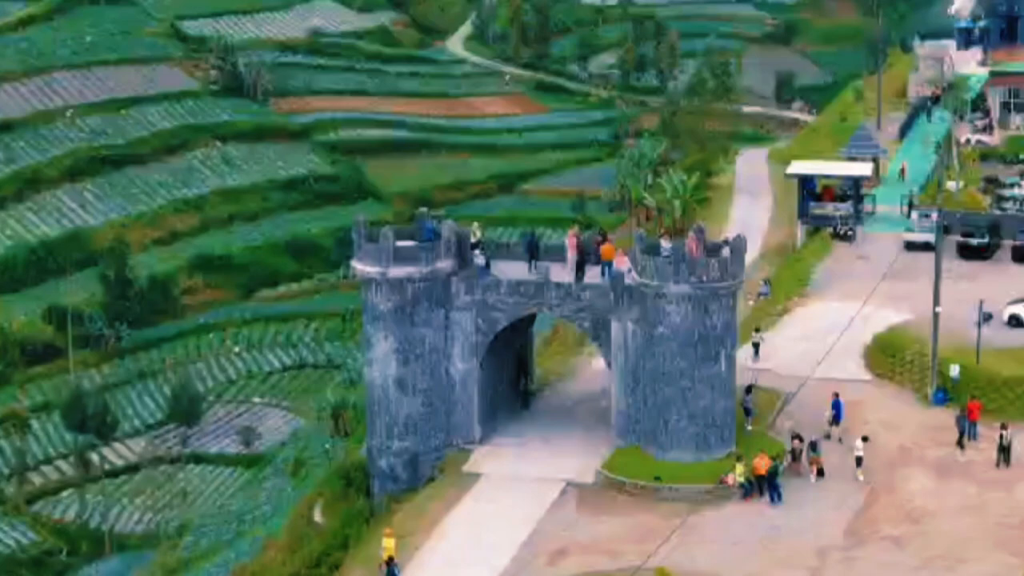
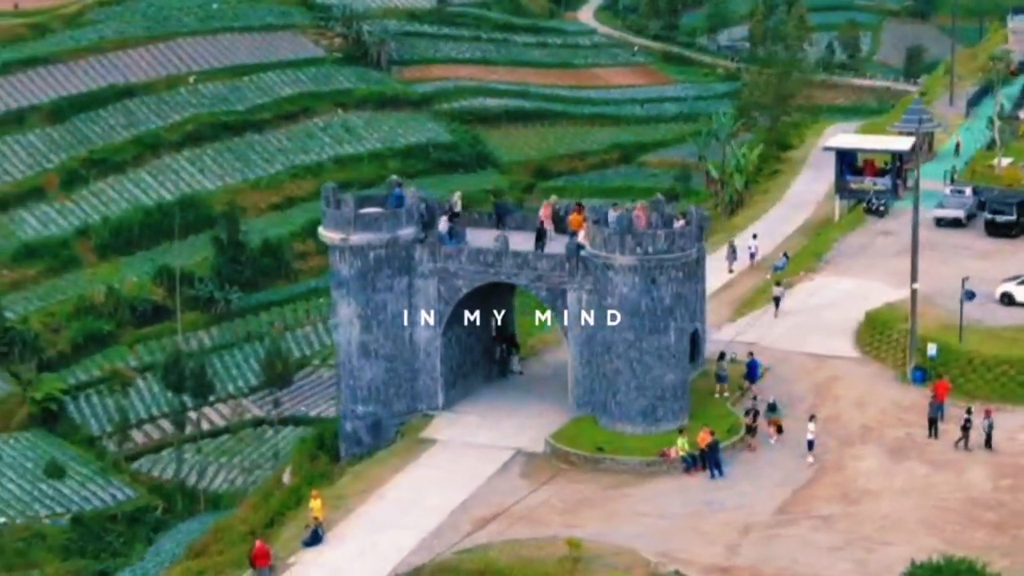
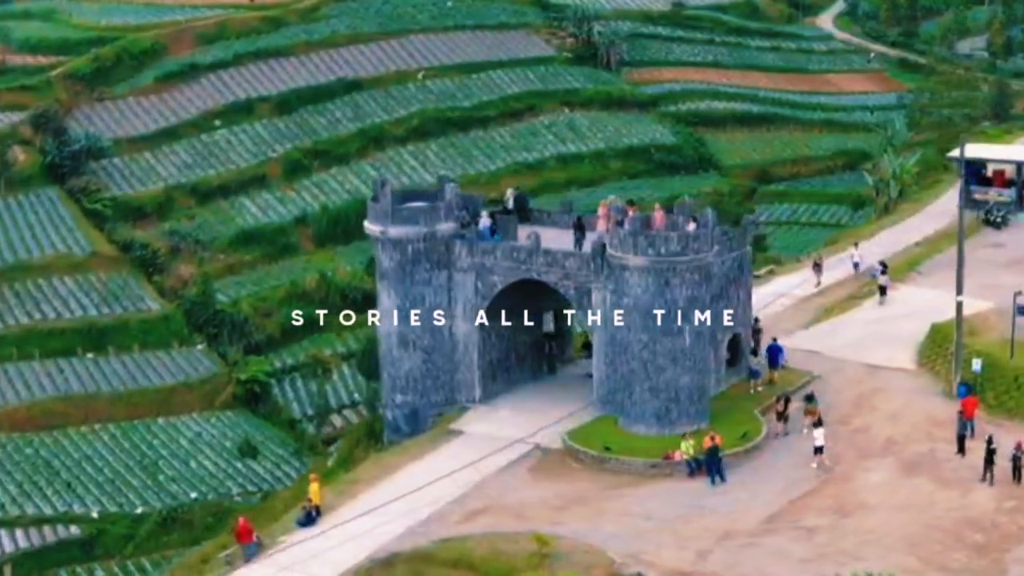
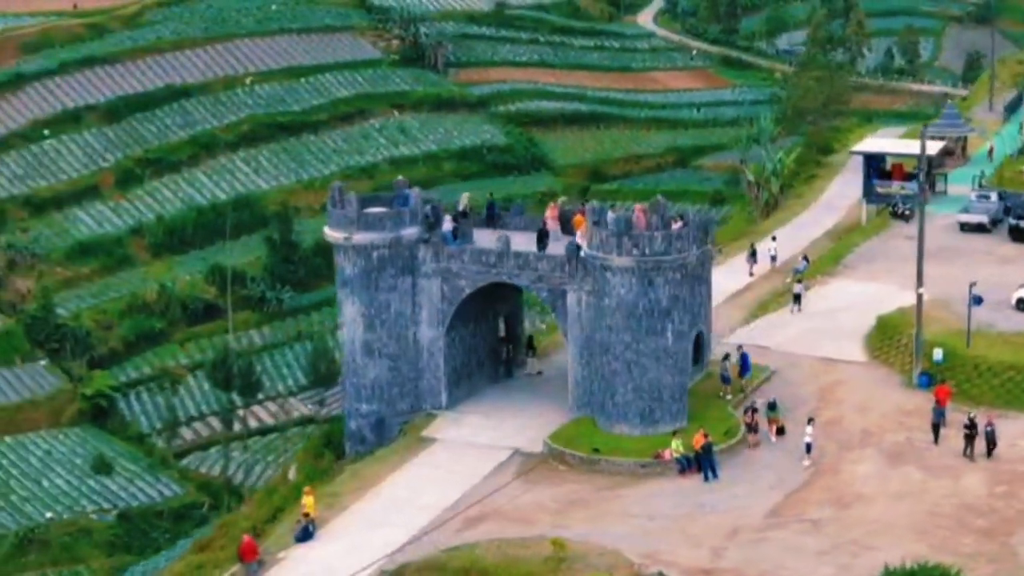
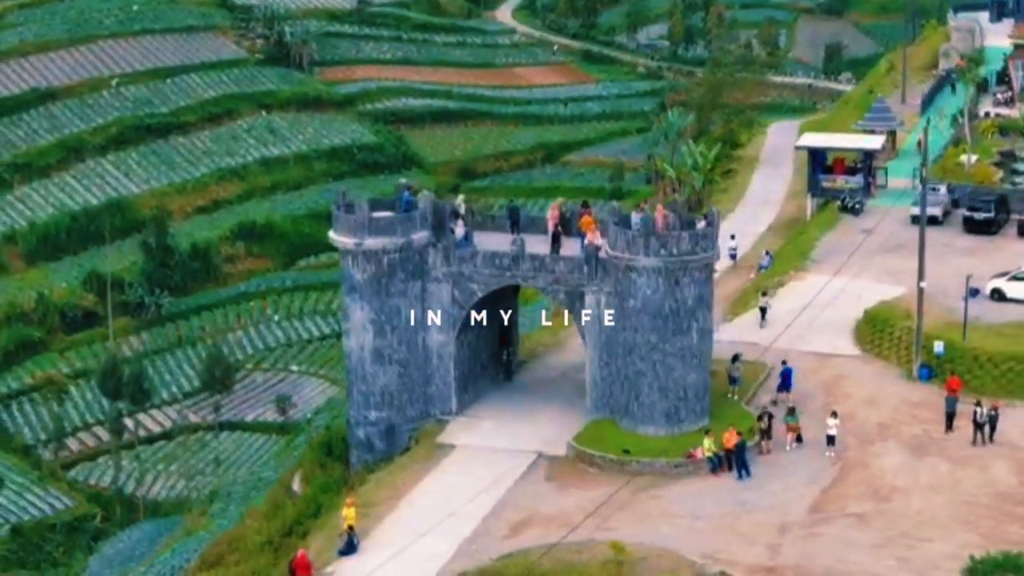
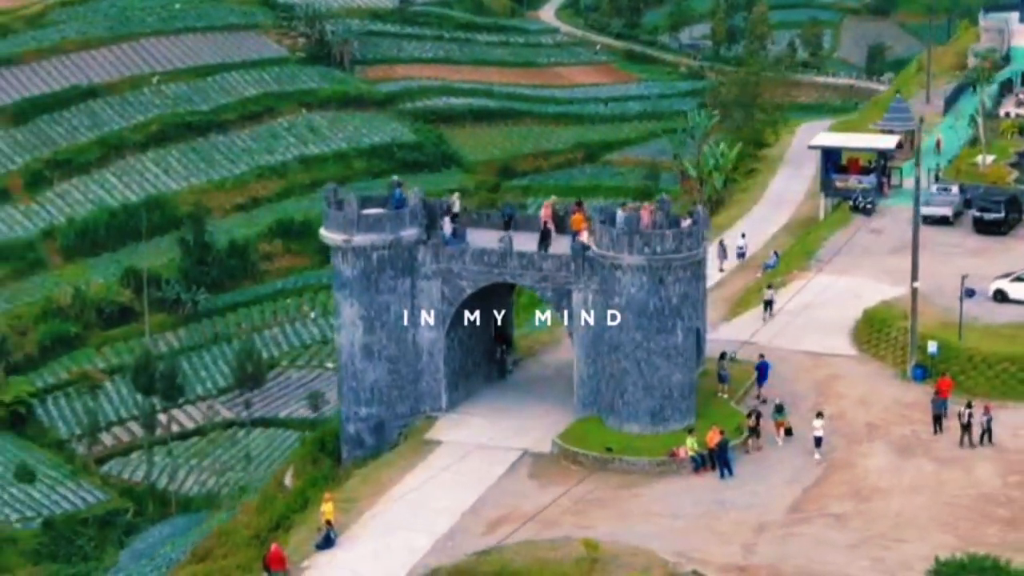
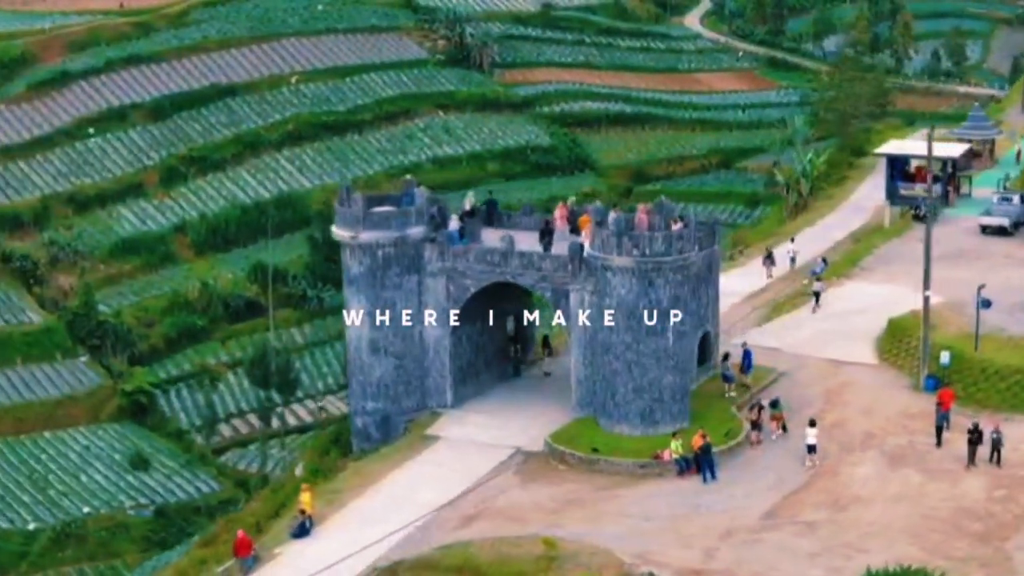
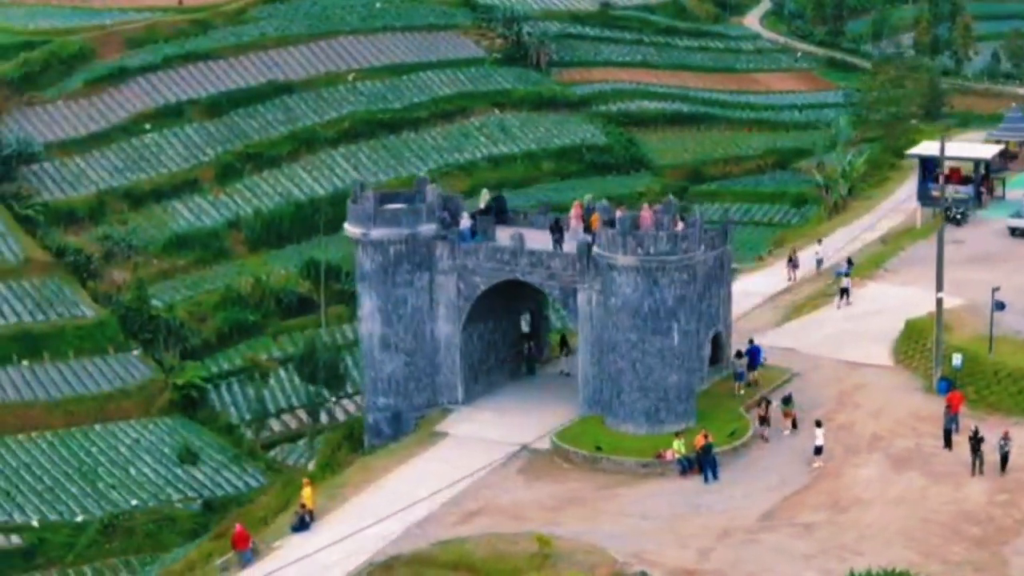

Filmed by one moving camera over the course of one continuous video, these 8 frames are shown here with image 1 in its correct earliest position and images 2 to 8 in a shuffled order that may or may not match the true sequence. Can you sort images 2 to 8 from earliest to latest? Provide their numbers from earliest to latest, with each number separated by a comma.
5, 6, 2, 4, 7, 8, 3
